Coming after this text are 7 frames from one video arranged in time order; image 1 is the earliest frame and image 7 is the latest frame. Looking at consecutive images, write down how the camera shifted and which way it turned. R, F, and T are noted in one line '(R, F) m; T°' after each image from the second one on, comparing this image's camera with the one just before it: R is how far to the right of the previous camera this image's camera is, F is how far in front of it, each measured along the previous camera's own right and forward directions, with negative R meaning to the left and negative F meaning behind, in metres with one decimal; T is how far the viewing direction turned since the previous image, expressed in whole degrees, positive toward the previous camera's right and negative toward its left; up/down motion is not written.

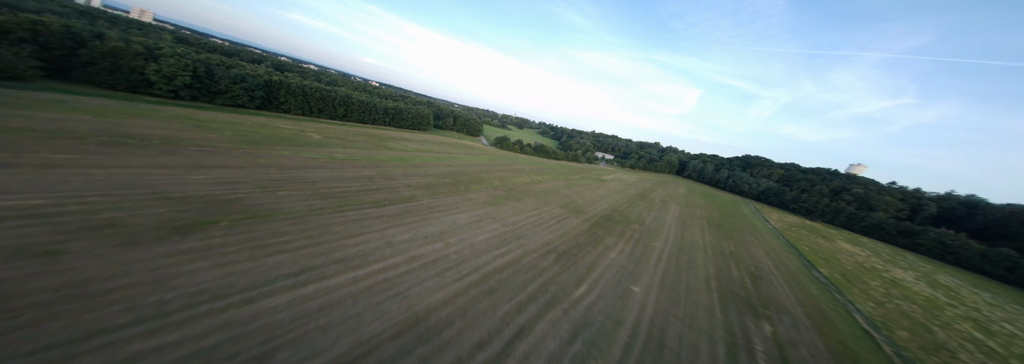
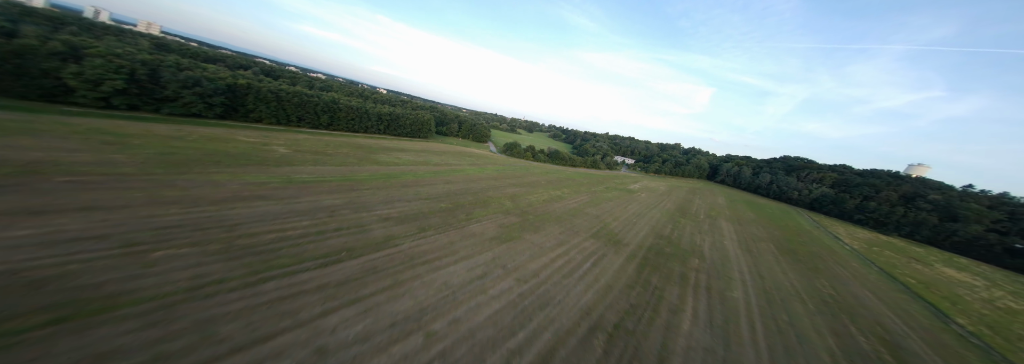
(-0.7, +7.4) m; -2°
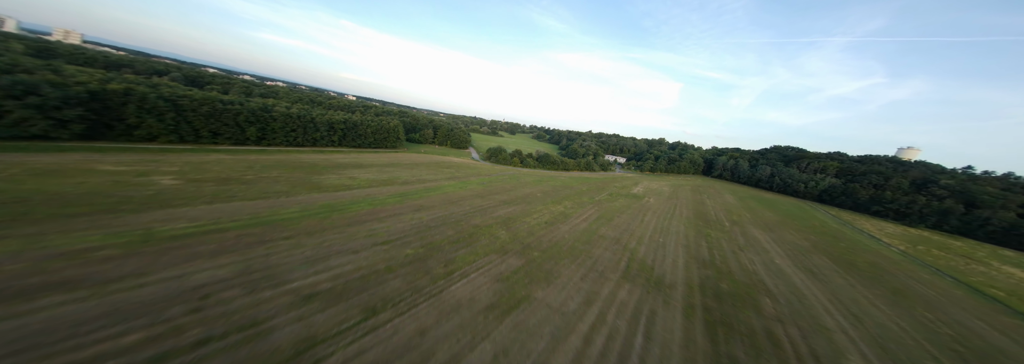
(-0.8, +7.0) m; +4°
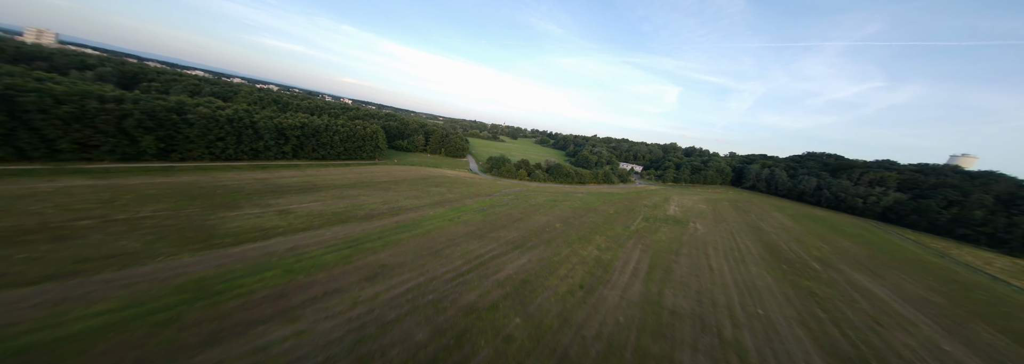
(-1.0, +8.4) m; 0°
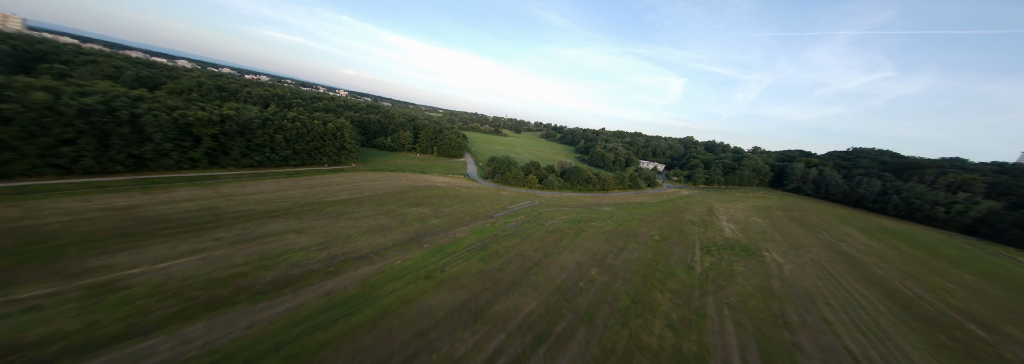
(-0.8, +7.8) m; 0°
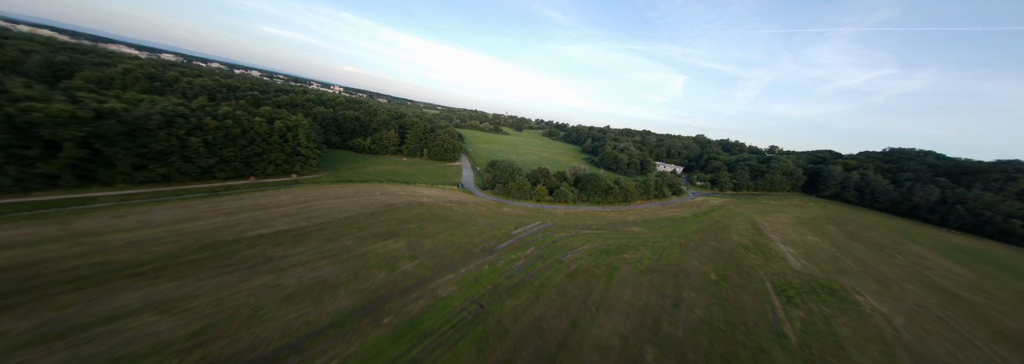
(-0.5, +5.5) m; 0°
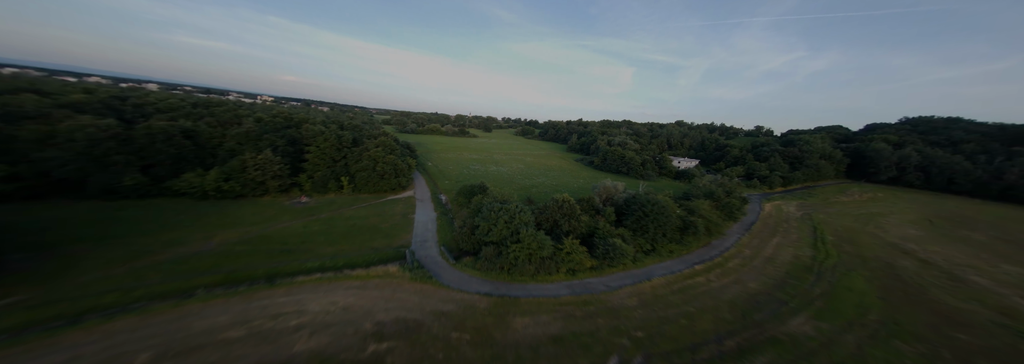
(-1.3, +12.9) m; +7°
